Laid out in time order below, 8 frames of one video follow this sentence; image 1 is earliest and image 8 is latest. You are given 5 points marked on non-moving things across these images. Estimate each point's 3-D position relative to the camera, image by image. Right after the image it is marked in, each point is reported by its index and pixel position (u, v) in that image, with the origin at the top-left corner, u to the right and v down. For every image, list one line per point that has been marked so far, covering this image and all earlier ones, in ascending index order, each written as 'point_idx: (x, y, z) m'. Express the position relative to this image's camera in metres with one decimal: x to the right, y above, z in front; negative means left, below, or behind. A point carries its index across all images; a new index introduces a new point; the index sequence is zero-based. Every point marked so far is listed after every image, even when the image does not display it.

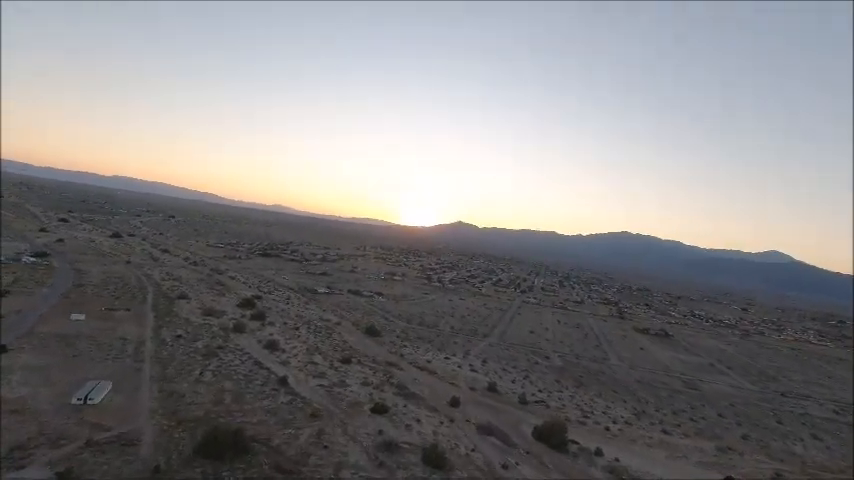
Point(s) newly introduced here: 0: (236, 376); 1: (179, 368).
0: (-7.2, -5.2, +17.6) m
1: (-9.3, -4.8, +17.5) m
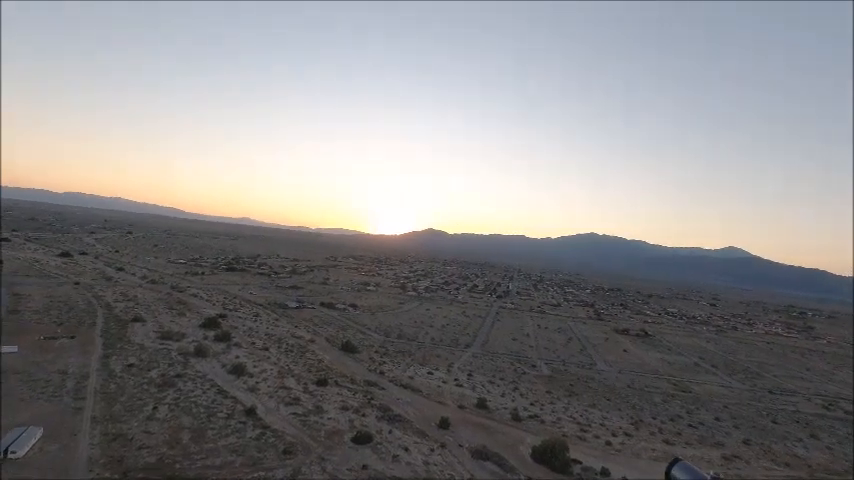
0: (-7.6, -5.6, +15.5) m
1: (-9.8, -5.4, +15.3) m
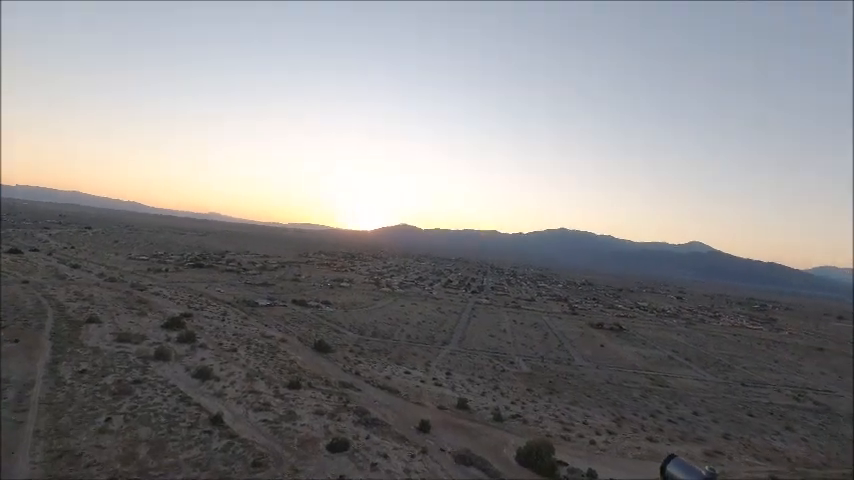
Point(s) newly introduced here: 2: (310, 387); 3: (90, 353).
0: (-8.2, -5.5, +14.2) m
1: (-10.3, -5.2, +13.9) m
2: (-5.0, -5.9, +19.2) m
3: (-13.8, -4.6, +19.2) m
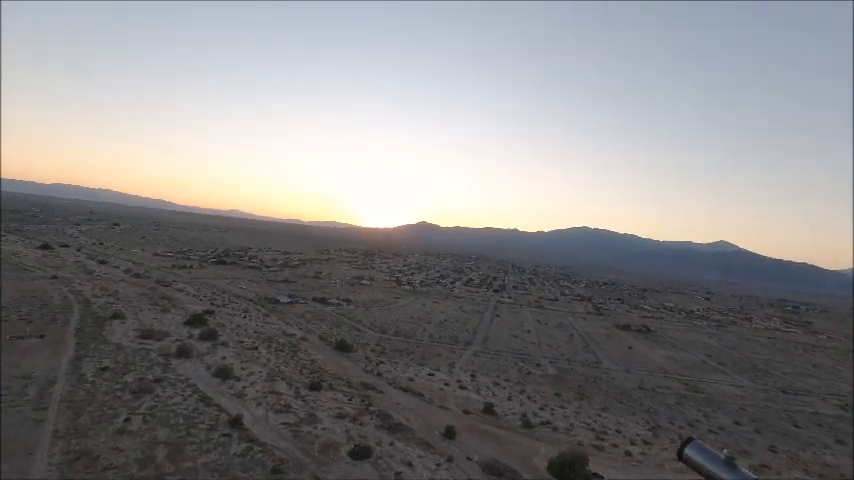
0: (-7.5, -5.3, +13.9) m
1: (-9.6, -5.1, +13.6) m
2: (-4.0, -5.8, +18.7) m
3: (-12.8, -4.5, +19.1) m
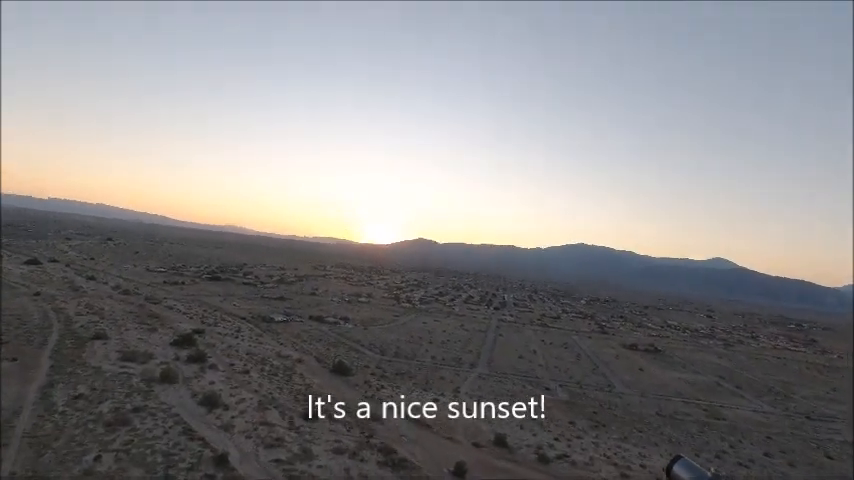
0: (-7.2, -5.7, +12.3) m
1: (-9.3, -5.4, +12.0) m
2: (-3.8, -6.3, +17.1) m
3: (-12.6, -5.0, +17.5) m
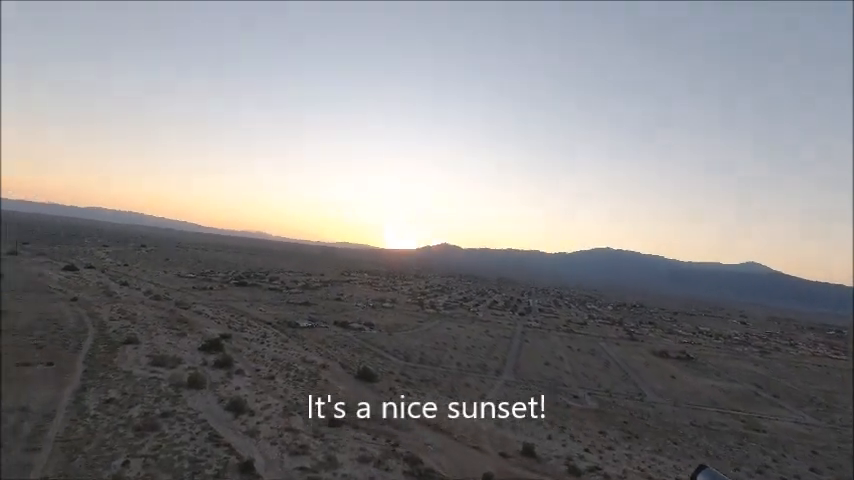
0: (-6.5, -5.9, +12.3) m
1: (-8.7, -5.6, +12.2) m
2: (-2.8, -6.5, +17.0) m
3: (-11.6, -5.3, +17.8) m
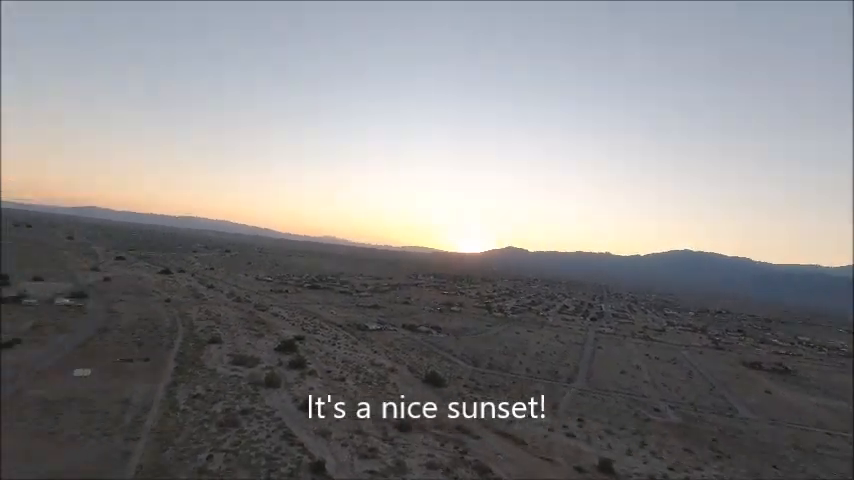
0: (-4.7, -6.1, +12.8) m
1: (-6.8, -5.8, +13.0) m
2: (-0.4, -6.7, +17.0) m
3: (-9.0, -5.5, +19.0) m
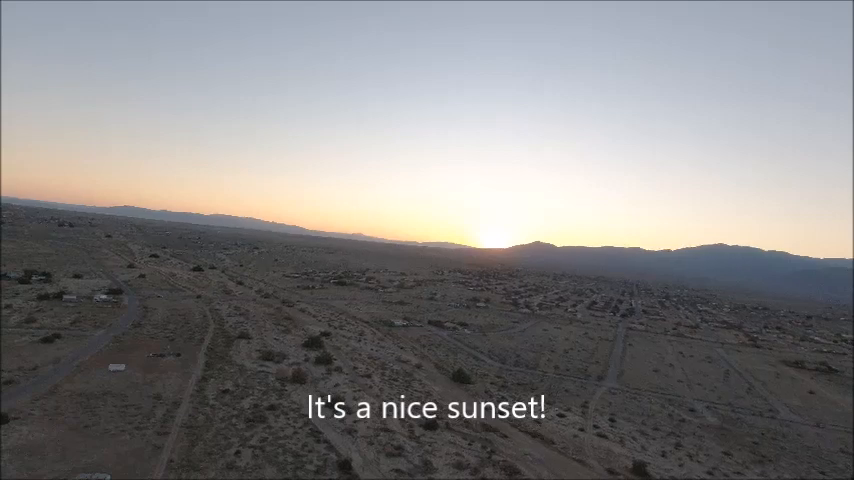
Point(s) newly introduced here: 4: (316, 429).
0: (-3.9, -6.0, +12.9) m
1: (-6.1, -5.7, +13.1) m
2: (+0.6, -6.5, +16.7) m
3: (-7.9, -5.4, +19.2) m
4: (-3.5, -6.0, +14.9) m
